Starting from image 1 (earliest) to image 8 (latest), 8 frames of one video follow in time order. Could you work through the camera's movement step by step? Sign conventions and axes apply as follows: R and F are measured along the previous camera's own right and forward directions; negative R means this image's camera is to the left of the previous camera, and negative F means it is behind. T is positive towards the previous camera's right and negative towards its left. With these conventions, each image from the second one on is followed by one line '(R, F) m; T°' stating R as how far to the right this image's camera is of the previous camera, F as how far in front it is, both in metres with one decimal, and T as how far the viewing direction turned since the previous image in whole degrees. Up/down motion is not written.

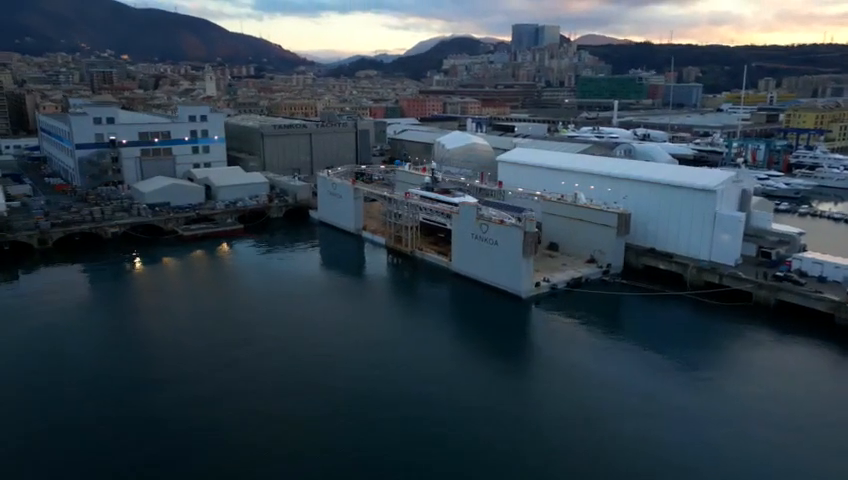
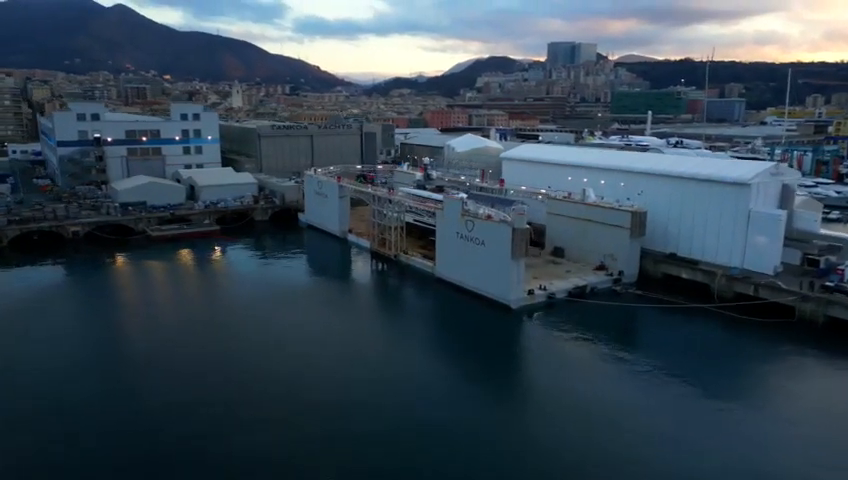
(+1.5, +2.5) m; -3°
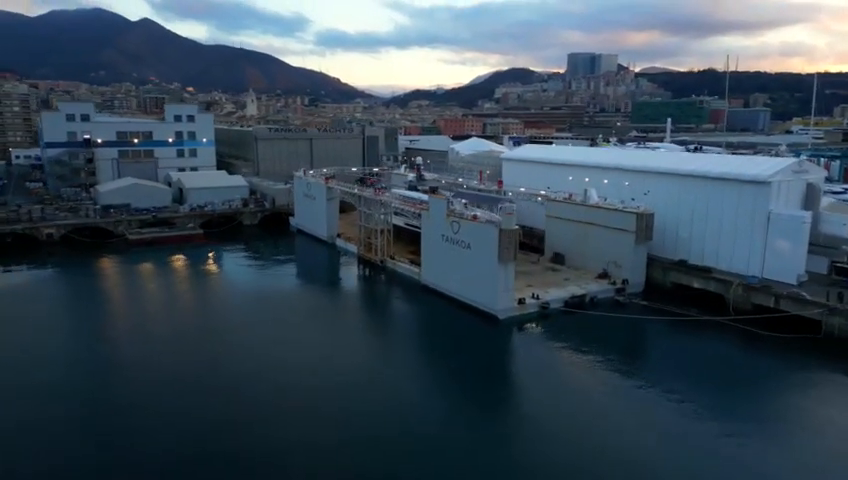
(+0.9, +1.4) m; -2°
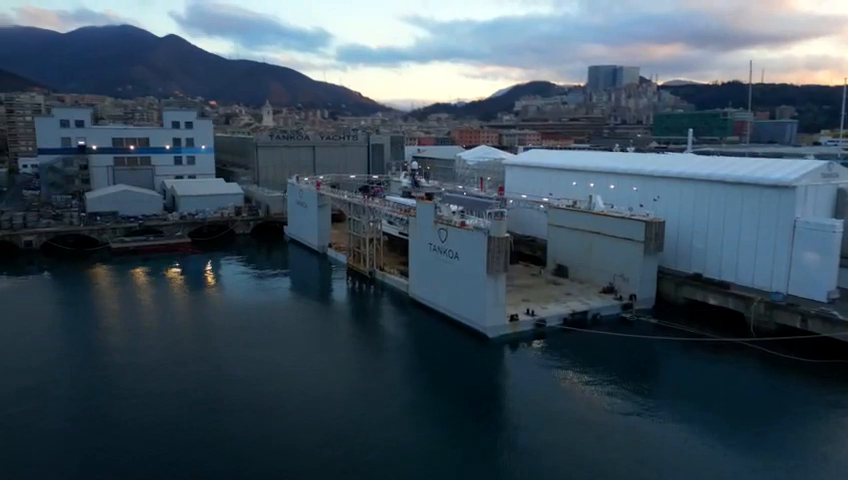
(+0.7, +1.2) m; -2°
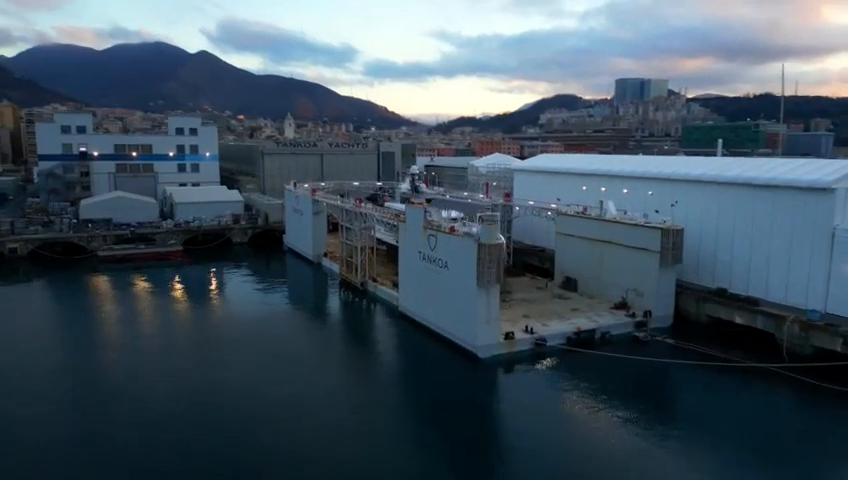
(+0.7, +1.2) m; -2°
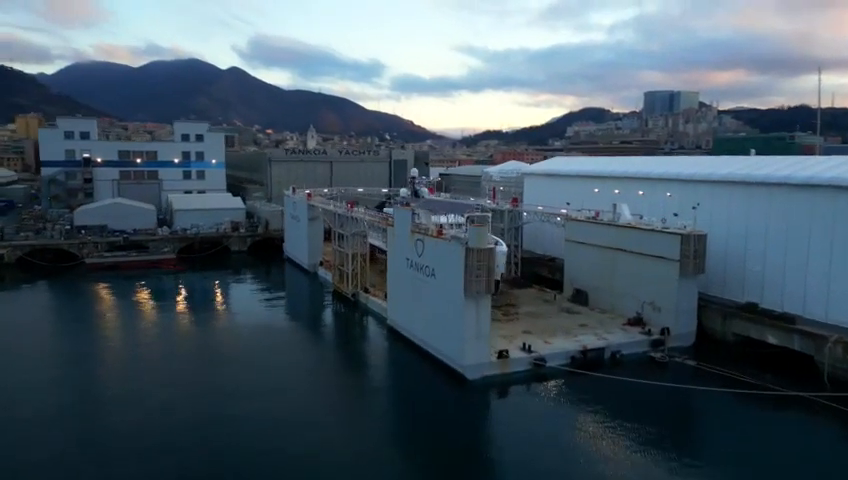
(+0.7, +1.2) m; -3°
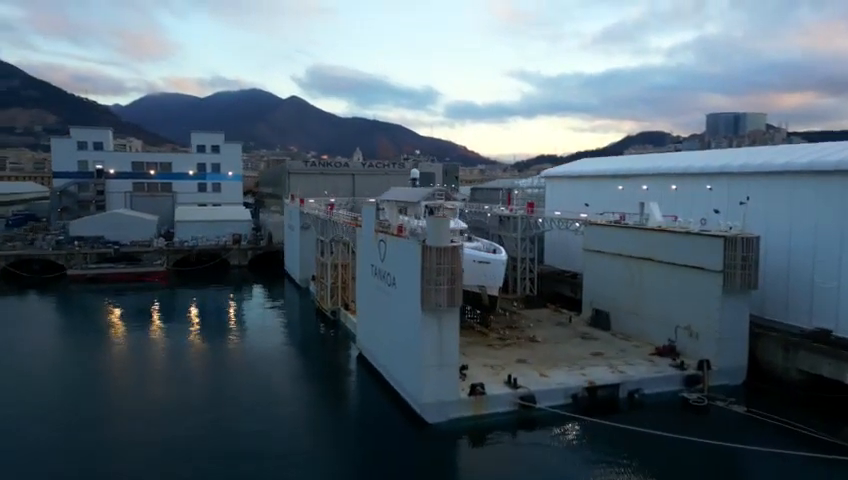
(+1.2, +2.1) m; -5°
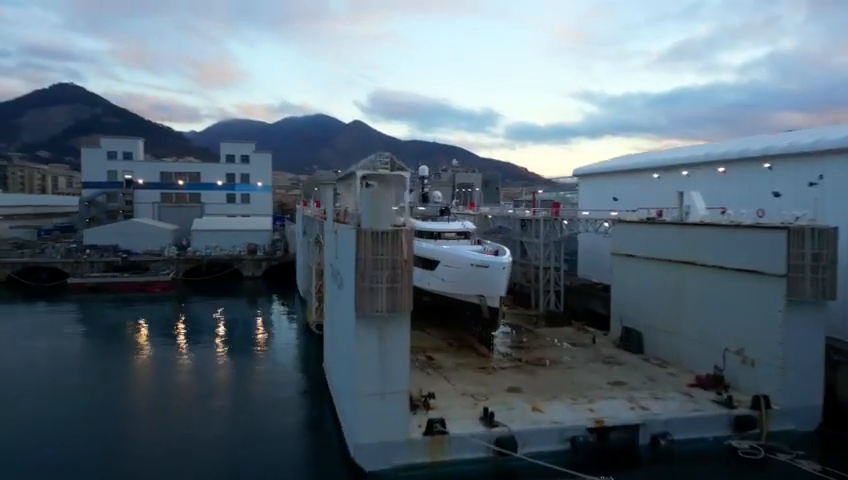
(+1.0, +1.7) m; -6°
